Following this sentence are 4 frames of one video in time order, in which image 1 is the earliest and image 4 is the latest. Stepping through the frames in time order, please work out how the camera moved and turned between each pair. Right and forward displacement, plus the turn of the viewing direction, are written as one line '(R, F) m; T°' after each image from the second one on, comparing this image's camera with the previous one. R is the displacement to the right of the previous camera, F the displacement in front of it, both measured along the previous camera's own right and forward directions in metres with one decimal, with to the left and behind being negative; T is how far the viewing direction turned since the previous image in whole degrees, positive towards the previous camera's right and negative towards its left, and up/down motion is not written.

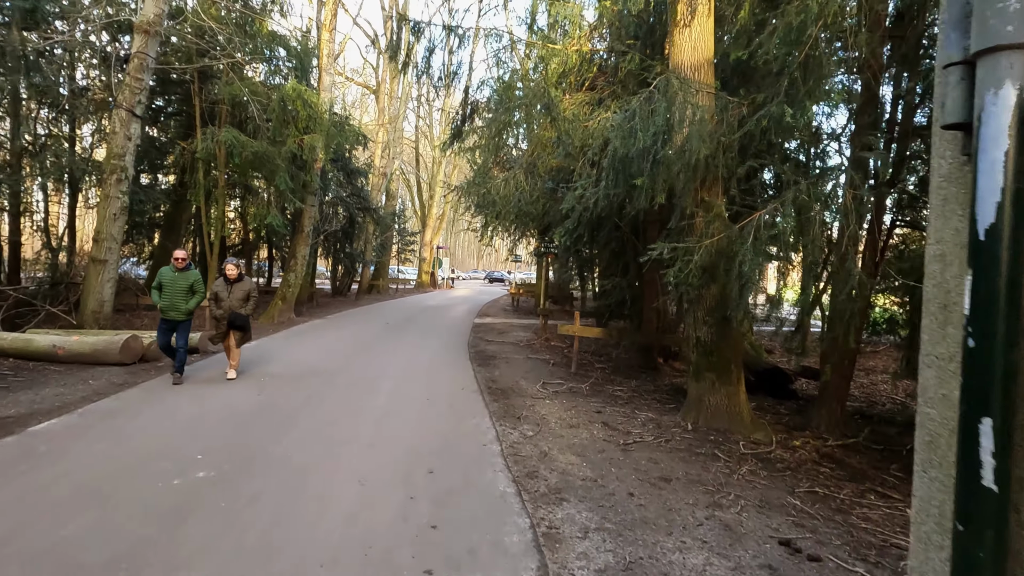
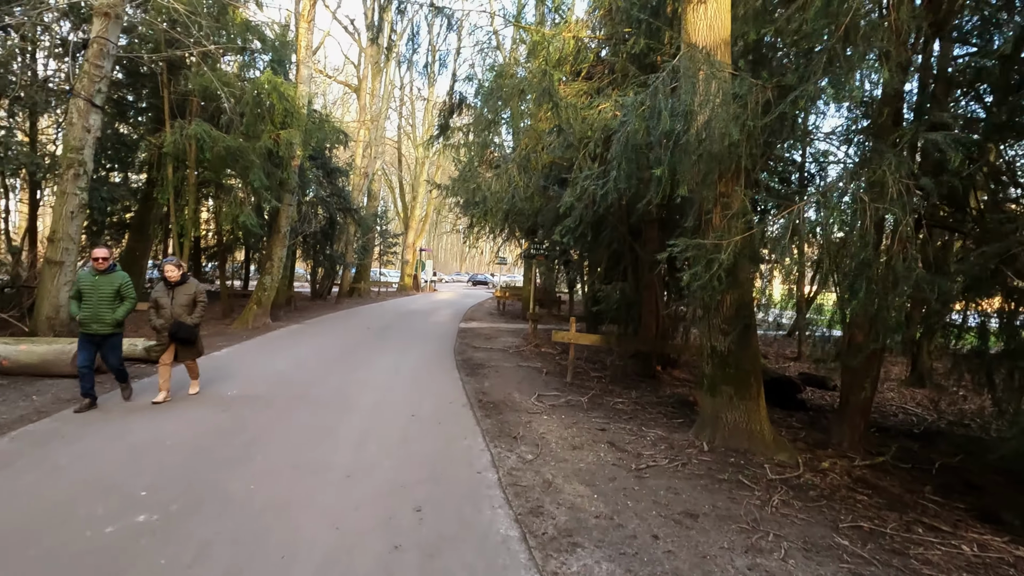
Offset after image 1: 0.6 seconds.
(-0.1, +0.7) m; +2°
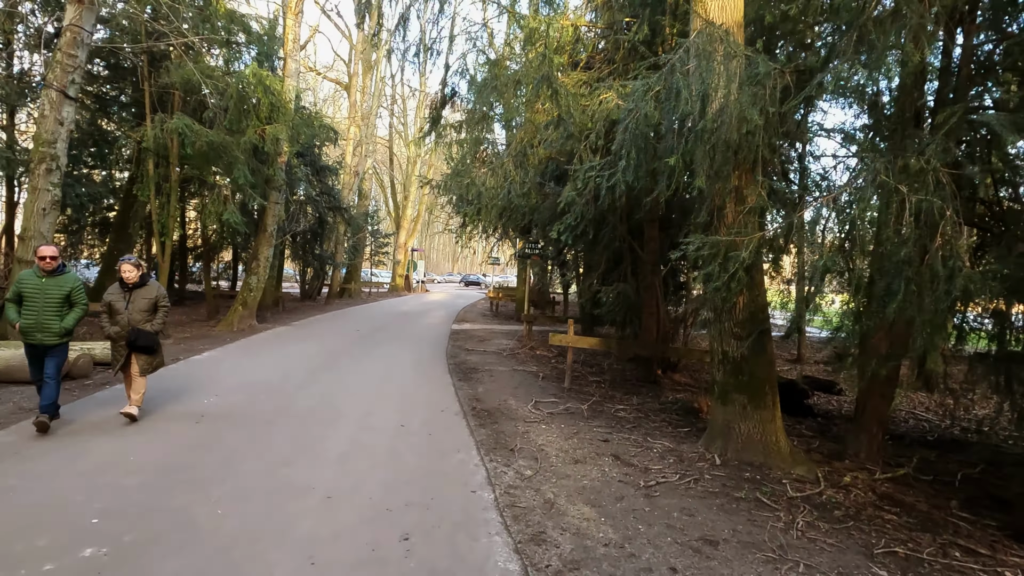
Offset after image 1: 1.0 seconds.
(0.0, +0.4) m; +1°
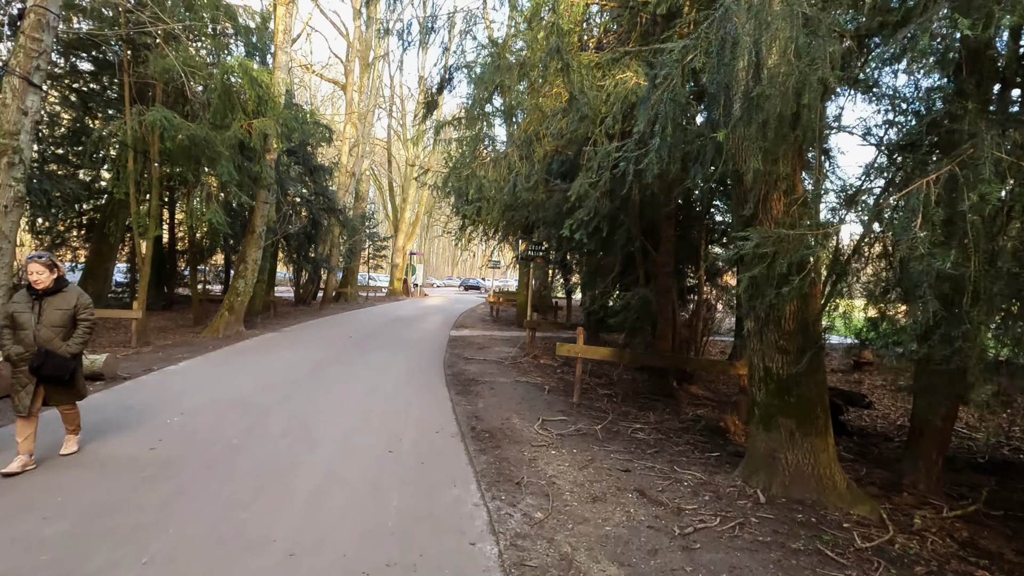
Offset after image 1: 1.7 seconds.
(0.0, +0.8) m; 0°
